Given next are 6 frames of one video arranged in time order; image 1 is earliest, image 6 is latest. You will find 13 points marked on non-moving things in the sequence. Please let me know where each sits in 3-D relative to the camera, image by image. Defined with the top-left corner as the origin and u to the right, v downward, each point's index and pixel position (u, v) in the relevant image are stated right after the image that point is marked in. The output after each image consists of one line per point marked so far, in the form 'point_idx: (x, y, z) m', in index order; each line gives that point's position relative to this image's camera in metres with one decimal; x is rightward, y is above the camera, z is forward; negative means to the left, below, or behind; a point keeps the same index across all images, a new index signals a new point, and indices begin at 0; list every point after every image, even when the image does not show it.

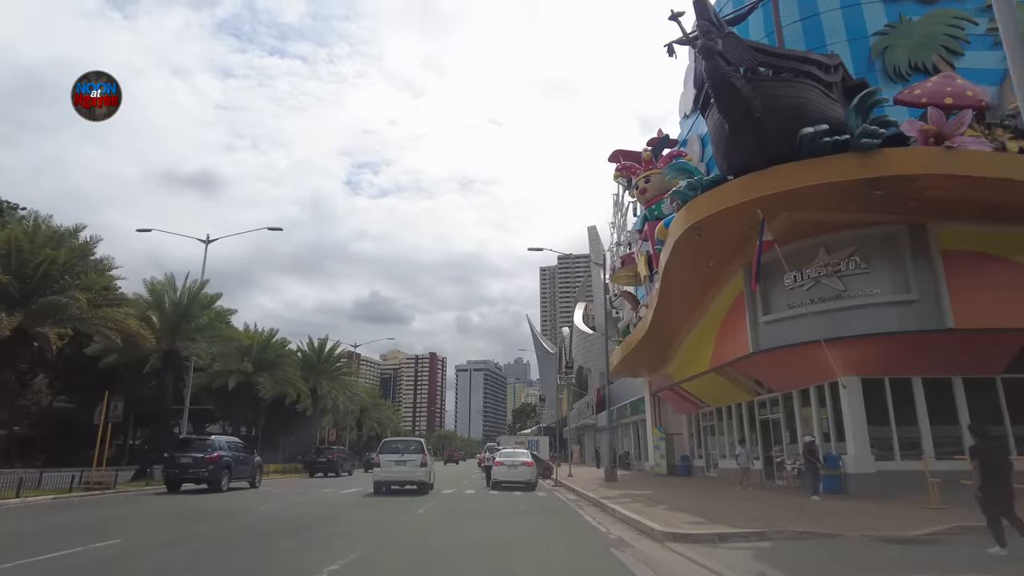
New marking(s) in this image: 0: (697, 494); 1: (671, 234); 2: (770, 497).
0: (+4.8, -5.6, +18.1) m
1: (+4.6, +1.6, +19.8) m
2: (+6.4, -5.3, +17.1) m
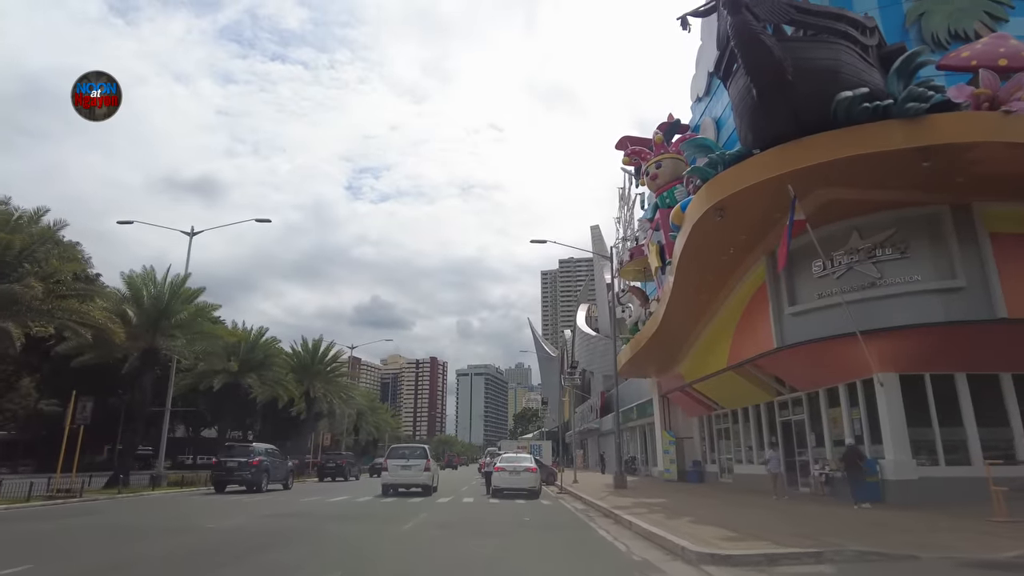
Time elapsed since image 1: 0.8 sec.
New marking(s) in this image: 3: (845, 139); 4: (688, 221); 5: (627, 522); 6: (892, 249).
0: (+4.9, -5.2, +16.4) m
1: (+4.7, +1.9, +18.1) m
2: (+6.5, -5.0, +15.3) m
3: (+6.9, +3.0, +13.9) m
4: (+4.7, +1.8, +18.0) m
5: (+2.3, -4.7, +13.7) m
6: (+9.1, +1.0, +16.3) m
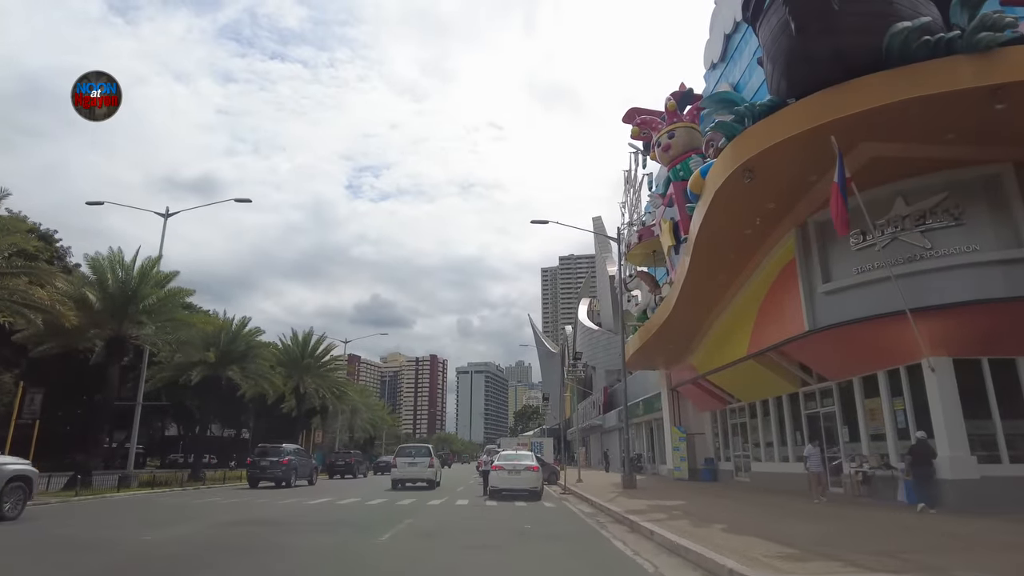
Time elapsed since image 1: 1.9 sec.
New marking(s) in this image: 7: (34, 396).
0: (+4.9, -4.7, +14.3) m
1: (+4.6, +2.4, +16.1) m
2: (+6.5, -4.4, +13.3) m
3: (+6.8, +3.6, +11.8) m
4: (+4.7, +2.4, +15.9) m
5: (+2.3, -4.1, +11.7) m
6: (+9.1, +1.5, +14.3) m
7: (-12.8, -2.9, +18.3) m
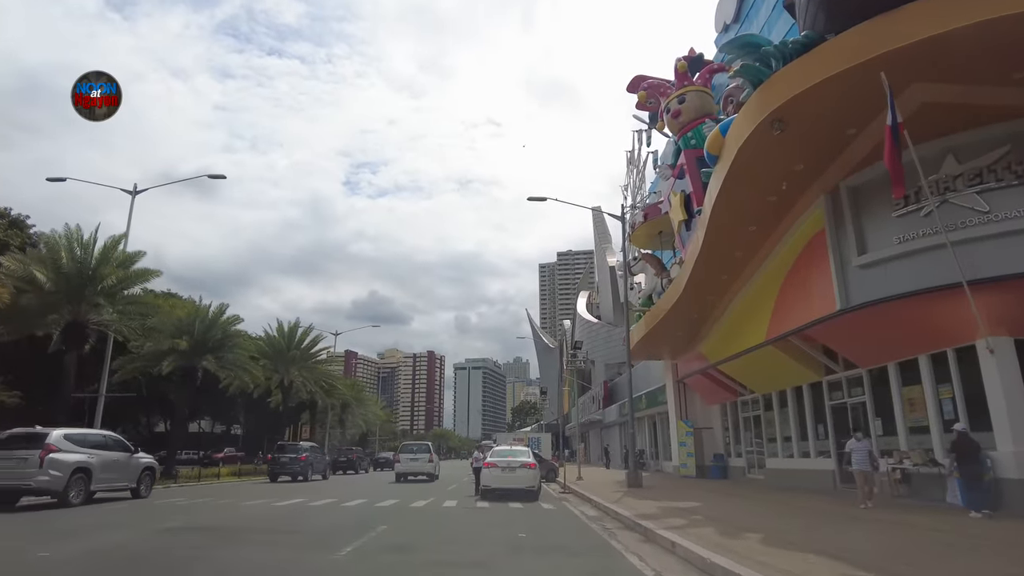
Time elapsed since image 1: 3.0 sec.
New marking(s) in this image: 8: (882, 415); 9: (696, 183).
0: (+4.7, -4.1, +12.4) m
1: (+4.5, +3.0, +14.1) m
2: (+6.3, -3.9, +11.4) m
3: (+6.7, +4.2, +9.9) m
4: (+4.5, +2.9, +13.9) m
5: (+2.1, -3.6, +9.7) m
6: (+8.9, +2.1, +12.3) m
7: (-13.0, -2.3, +16.4) m
8: (+8.8, -3.0, +16.2) m
9: (+5.2, +3.0, +19.2) m
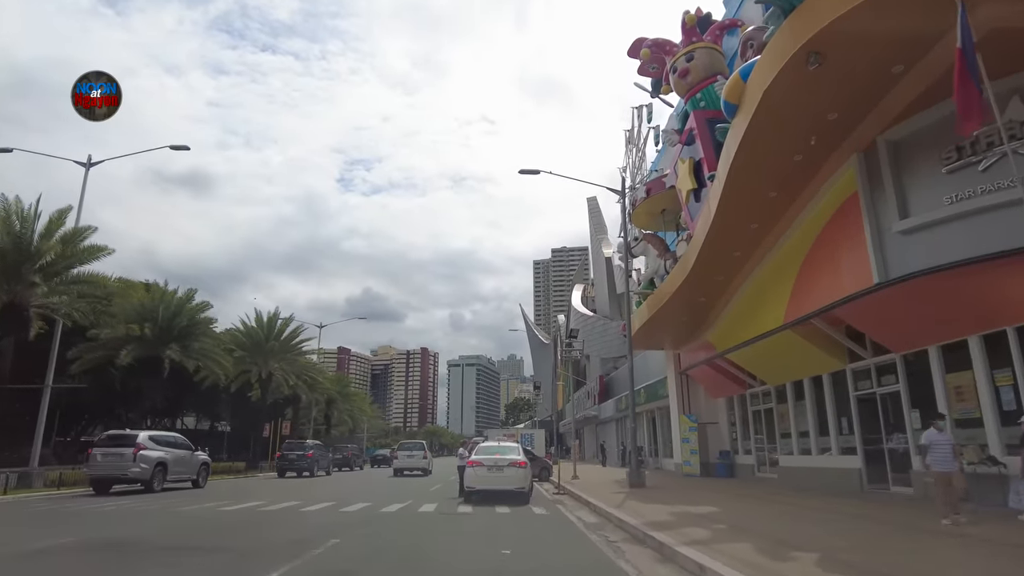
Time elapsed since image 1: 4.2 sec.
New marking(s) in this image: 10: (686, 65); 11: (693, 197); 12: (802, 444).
0: (+4.5, -3.6, +10.4) m
1: (+4.3, +3.6, +12.1) m
2: (+6.1, -3.3, +9.4) m
3: (+6.5, +4.7, +7.8) m
4: (+4.3, +3.5, +11.9) m
5: (+1.9, -3.0, +7.7) m
6: (+8.7, +2.6, +10.3) m
7: (-13.3, -1.8, +14.2) m
8: (+8.6, -2.5, +14.2) m
9: (+4.9, +3.5, +17.2) m
10: (+4.6, +6.0, +18.2) m
11: (+4.8, +2.4, +18.2) m
12: (+8.4, -4.5, +19.6) m
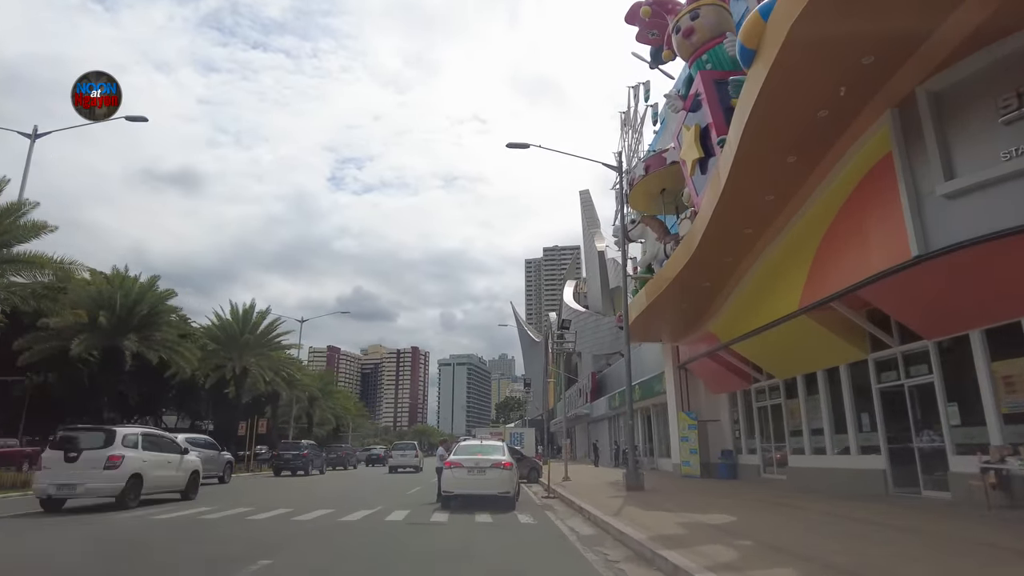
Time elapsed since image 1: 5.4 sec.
0: (+4.2, -3.1, +8.7) m
1: (+4.0, +4.0, +10.3) m
2: (+5.8, -2.9, +7.6) m
3: (+6.3, +5.1, +6.1) m
4: (+4.0, +3.9, +10.1) m
5: (+1.7, -2.6, +5.9) m
6: (+8.5, +3.1, +8.6) m
7: (-13.6, -1.3, +12.2) m
8: (+8.2, -2.0, +12.5) m
9: (+4.6, +4.0, +15.5) m
10: (+4.3, +6.4, +16.5) m
11: (+4.4, +2.8, +16.5) m
12: (+8.0, -4.1, +17.9) m
